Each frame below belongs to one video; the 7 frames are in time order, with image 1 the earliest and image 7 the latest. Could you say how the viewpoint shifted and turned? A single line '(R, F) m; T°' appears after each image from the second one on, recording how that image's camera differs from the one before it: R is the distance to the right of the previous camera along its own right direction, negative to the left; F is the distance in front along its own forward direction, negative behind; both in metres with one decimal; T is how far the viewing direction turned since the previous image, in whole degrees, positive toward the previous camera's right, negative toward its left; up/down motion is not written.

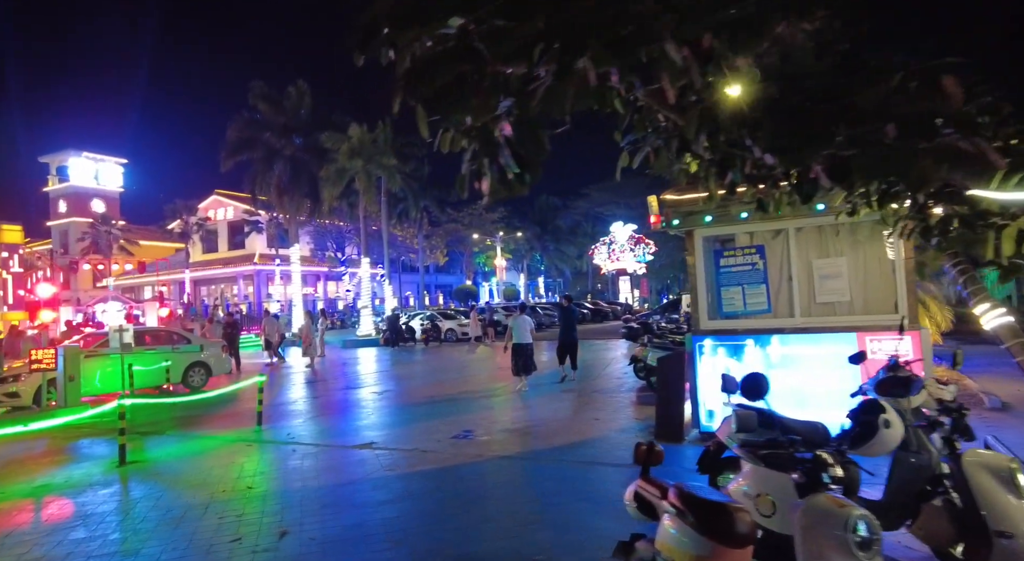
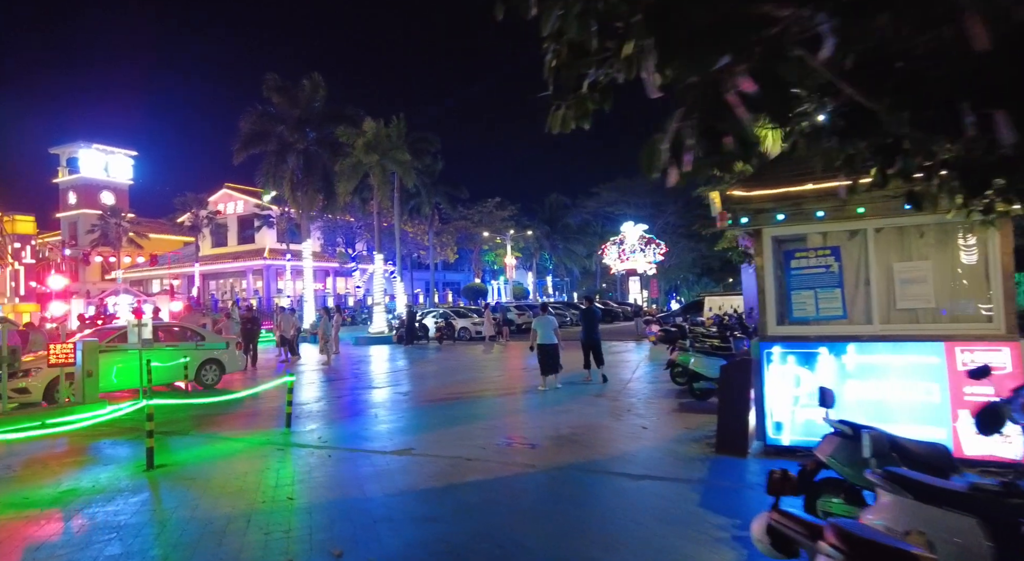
(-0.5, +0.4) m; 0°
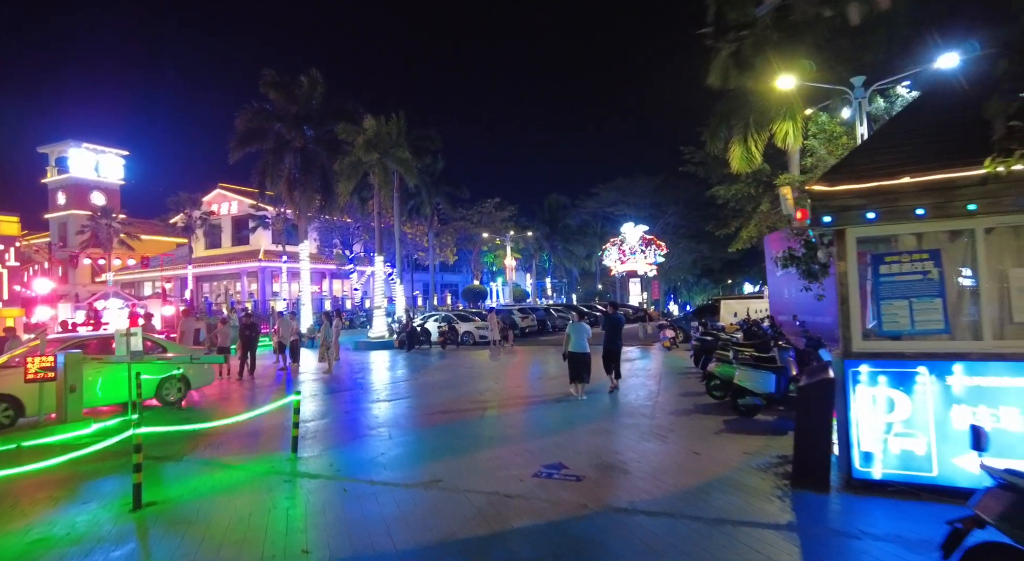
(-0.5, +0.9) m; +1°
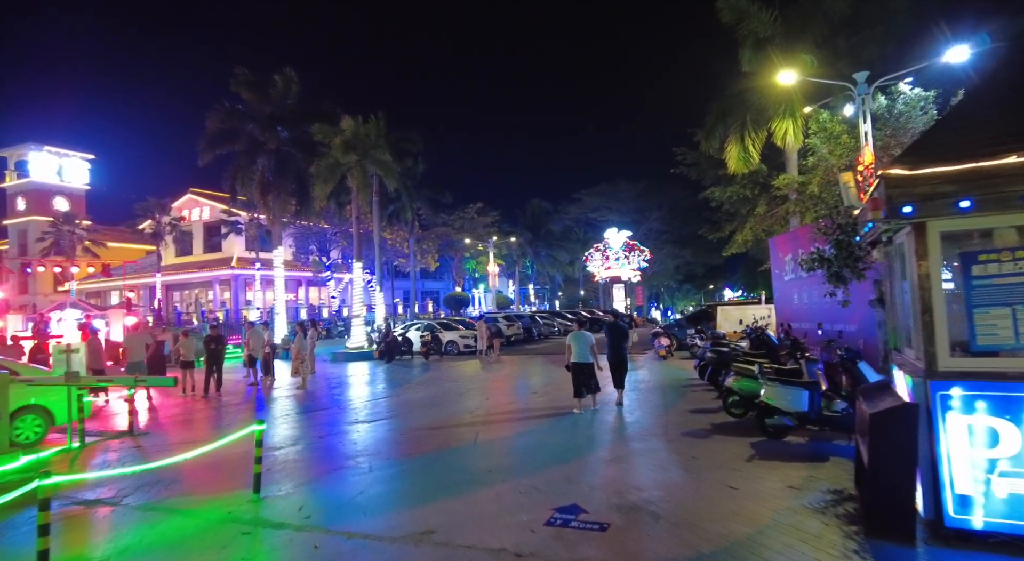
(-0.2, +1.1) m; +2°
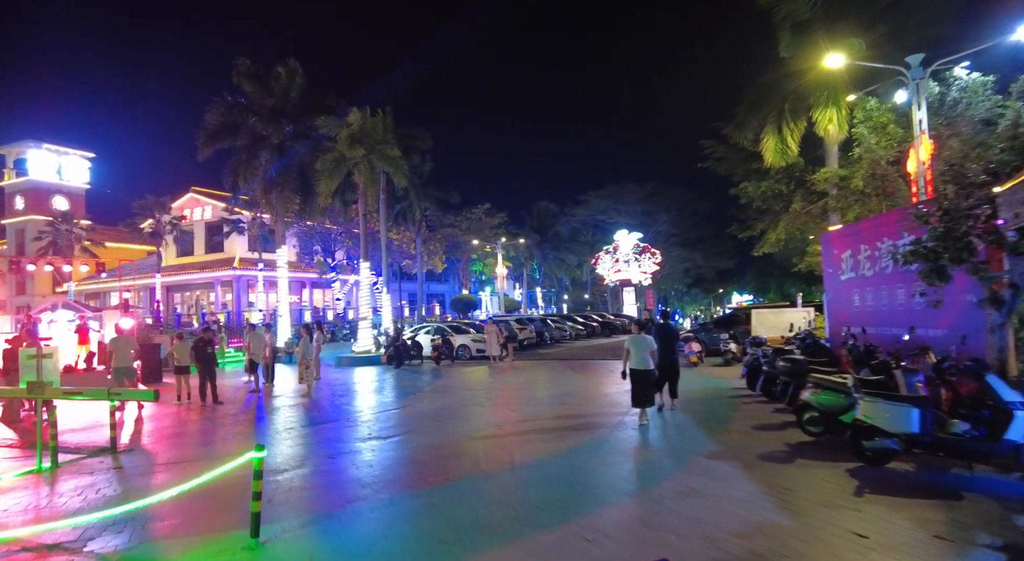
(-0.5, +1.3) m; 0°
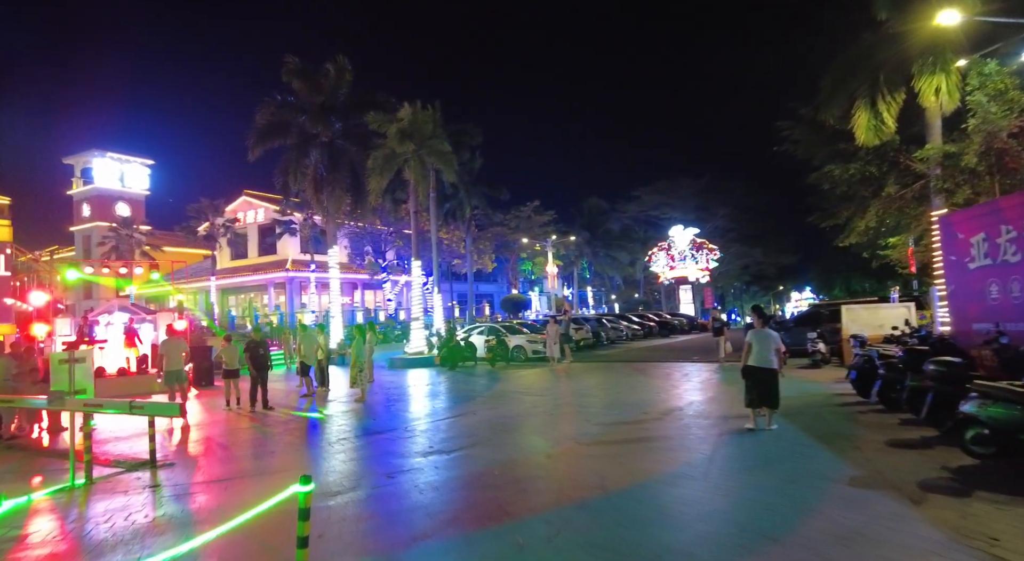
(-0.5, +1.3) m; -4°
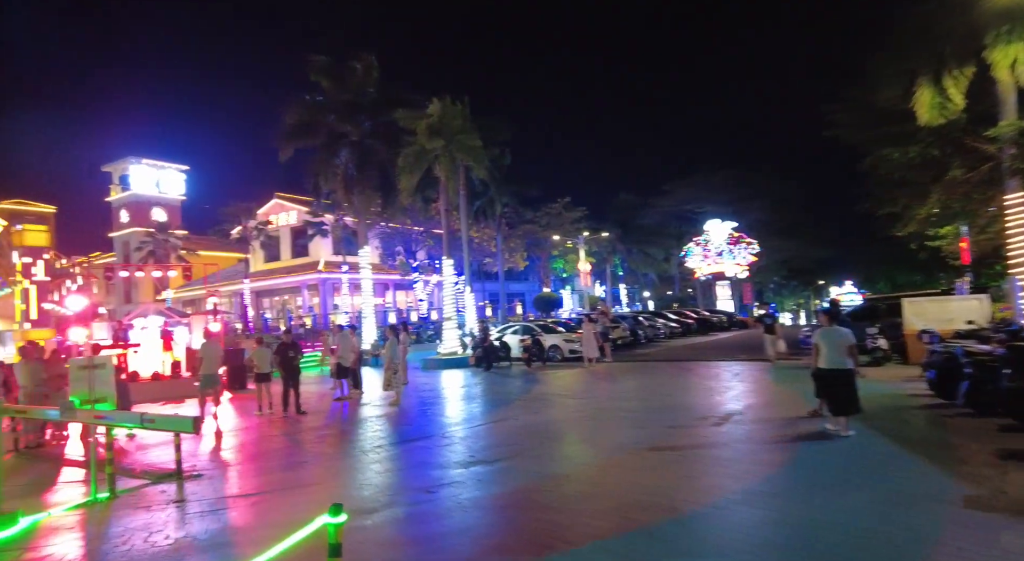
(-0.2, +0.7) m; -3°
